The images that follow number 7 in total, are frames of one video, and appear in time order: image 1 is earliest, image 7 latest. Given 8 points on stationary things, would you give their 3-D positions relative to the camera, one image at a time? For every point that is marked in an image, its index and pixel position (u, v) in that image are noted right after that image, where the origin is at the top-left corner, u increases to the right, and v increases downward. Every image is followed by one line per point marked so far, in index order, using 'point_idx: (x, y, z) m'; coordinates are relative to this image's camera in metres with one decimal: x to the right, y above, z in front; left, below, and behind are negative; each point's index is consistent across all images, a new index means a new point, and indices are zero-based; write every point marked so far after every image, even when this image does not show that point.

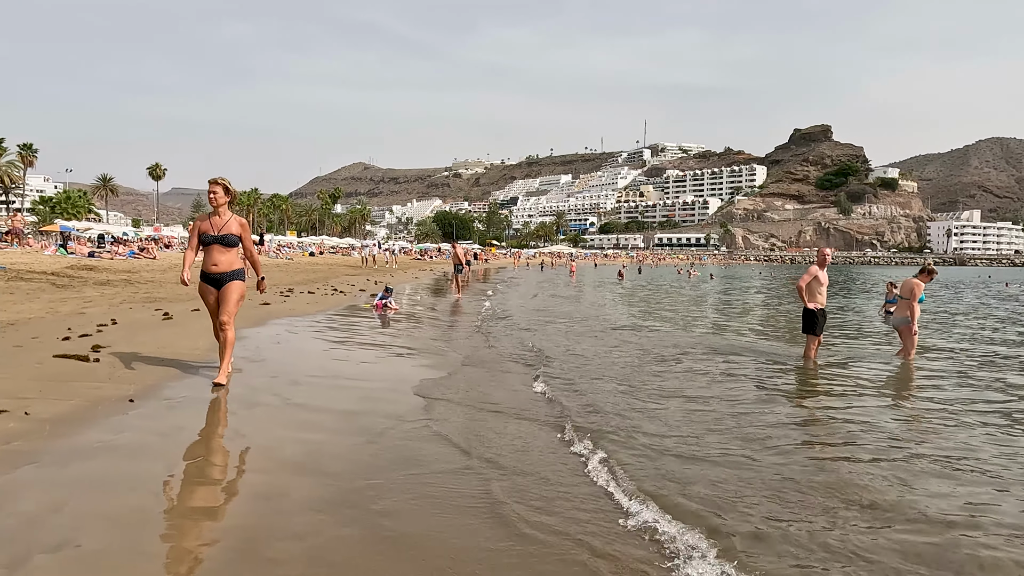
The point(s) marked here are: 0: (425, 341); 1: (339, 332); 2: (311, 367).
0: (-1.4, -0.8, +11.0) m
1: (-2.7, -0.7, +10.8) m
2: (-2.2, -0.8, +7.3) m
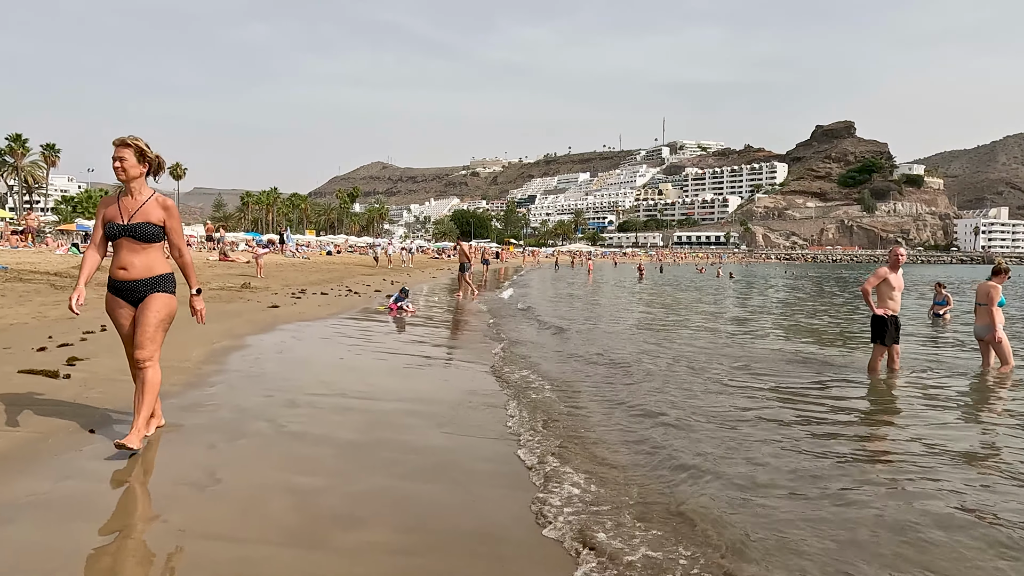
0: (-1.0, -0.8, +10.1) m
1: (-2.4, -0.7, +10.0) m
2: (-1.9, -0.9, +6.5) m
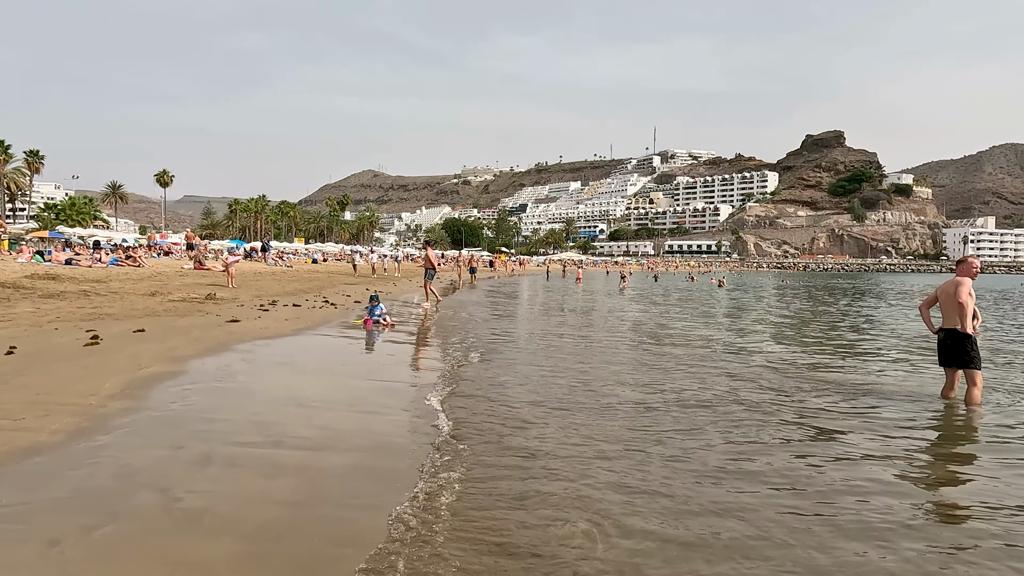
0: (-1.2, -1.0, +8.8) m
1: (-2.5, -0.9, +8.6) m
2: (-2.0, -1.0, +5.2) m
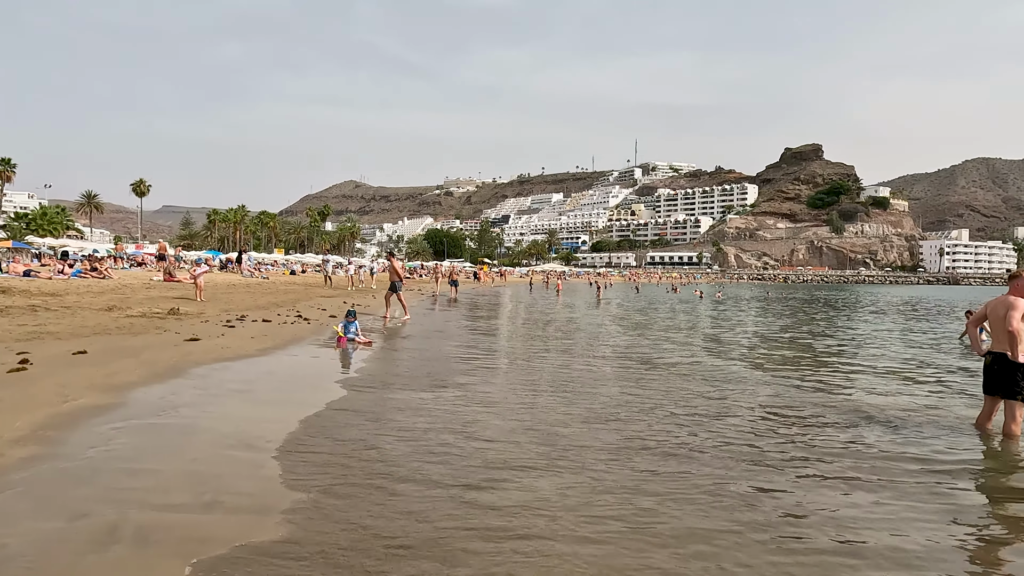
0: (-1.3, -1.2, +7.9) m
1: (-2.6, -1.1, +7.7) m
2: (-2.0, -1.2, +4.2) m
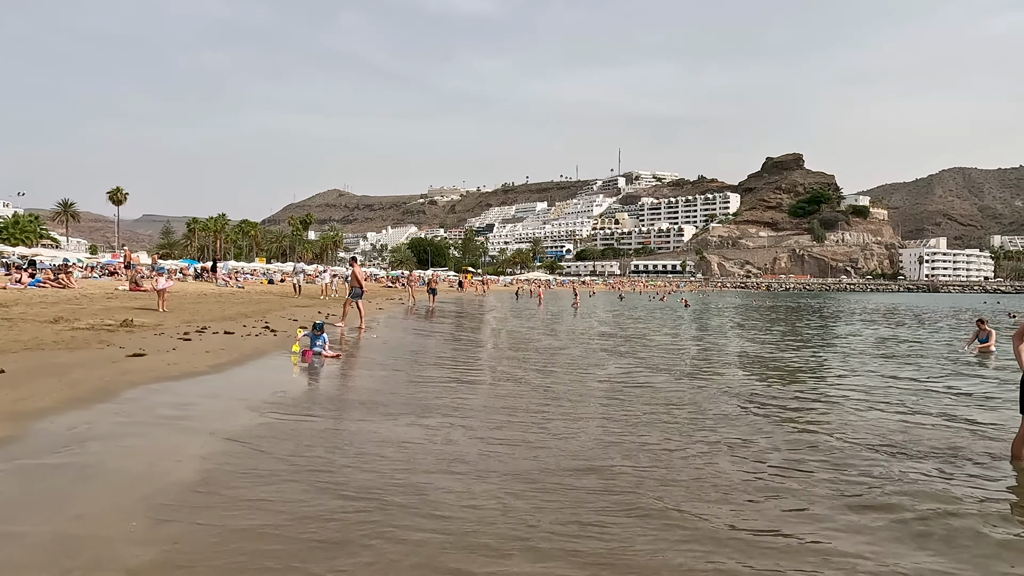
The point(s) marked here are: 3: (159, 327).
0: (-1.5, -1.3, +6.9) m
1: (-2.9, -1.2, +6.7) m
2: (-2.2, -1.2, +3.2) m
3: (-6.9, -0.8, +13.3) m
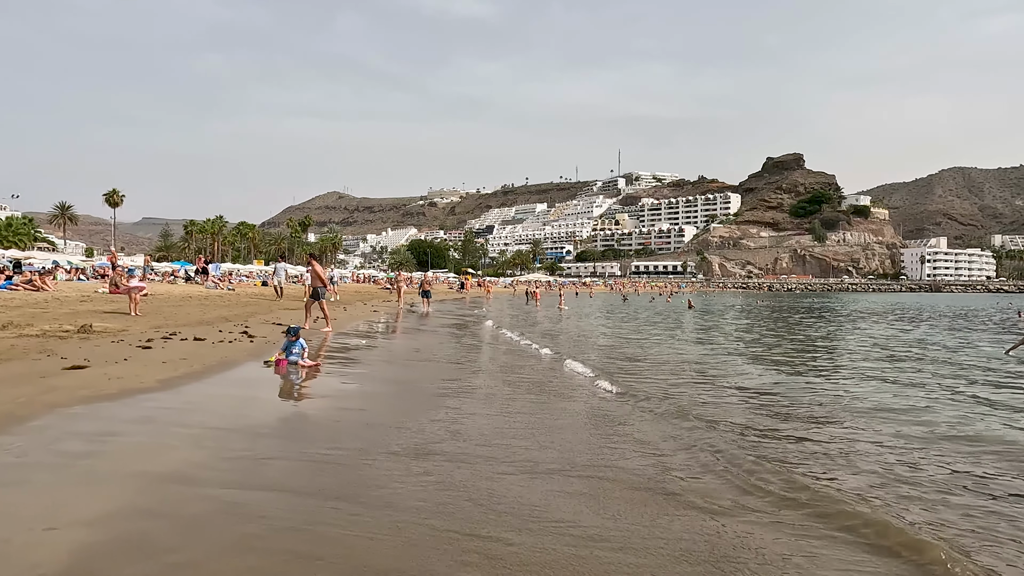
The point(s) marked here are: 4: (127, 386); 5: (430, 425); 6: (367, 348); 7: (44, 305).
0: (-1.5, -1.3, +5.6) m
1: (-2.8, -1.2, +5.3) m
2: (-2.1, -1.2, +1.8) m
3: (-6.9, -0.8, +11.9) m
4: (-4.1, -1.0, +7.2) m
5: (-0.8, -1.4, +6.4) m
6: (-3.1, -1.3, +14.6) m
7: (-11.7, -0.4, +17.0) m
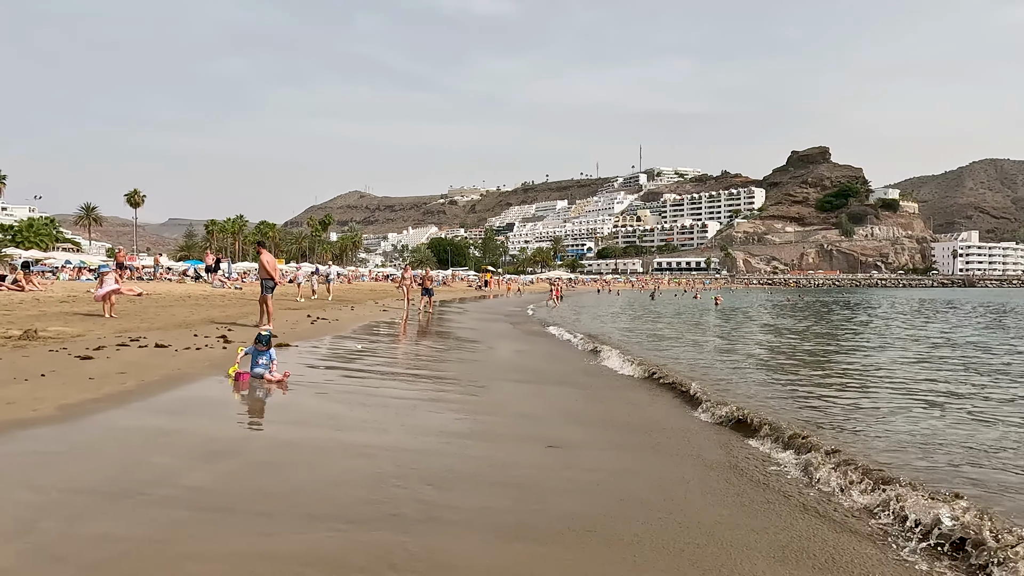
0: (-1.4, -1.3, +3.7) m
1: (-2.7, -1.1, +3.5) m
2: (-2.2, -1.2, 0.0) m
3: (-6.6, -0.8, +10.2) m
4: (-4.0, -1.0, +5.4) m
5: (-0.7, -1.3, +4.5) m
6: (-2.7, -1.2, +12.8) m
7: (-11.3, -0.4, +15.4) m
